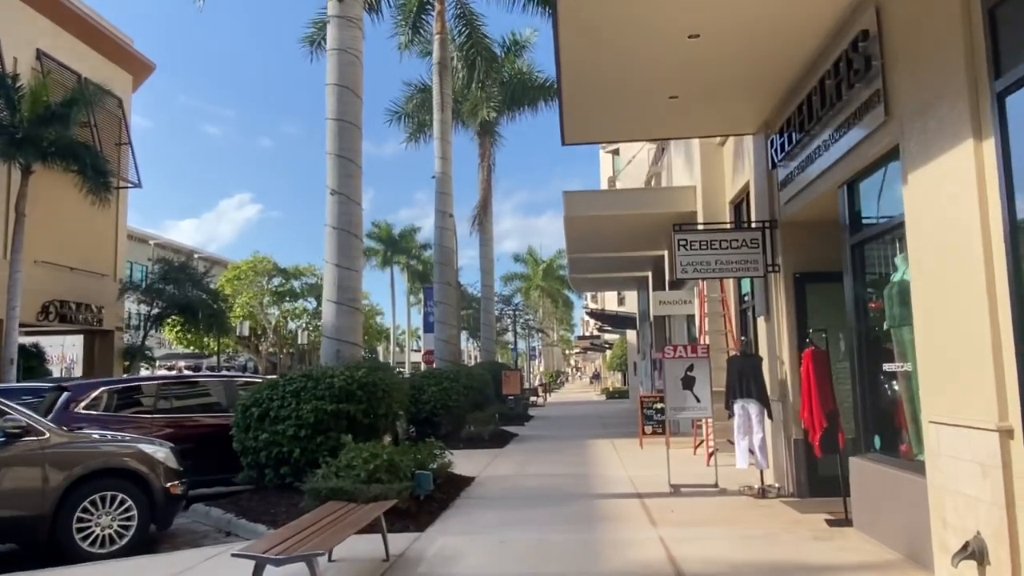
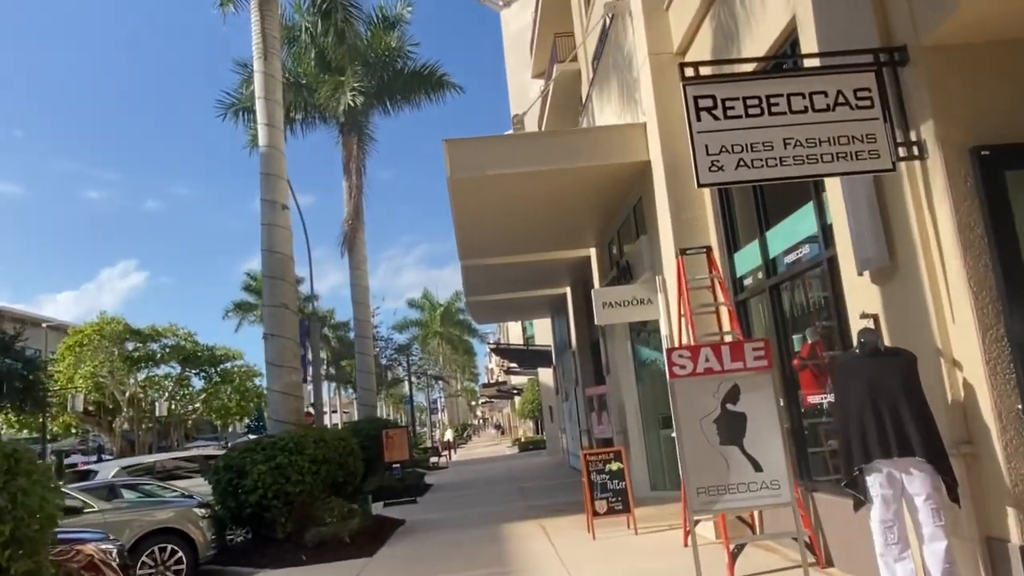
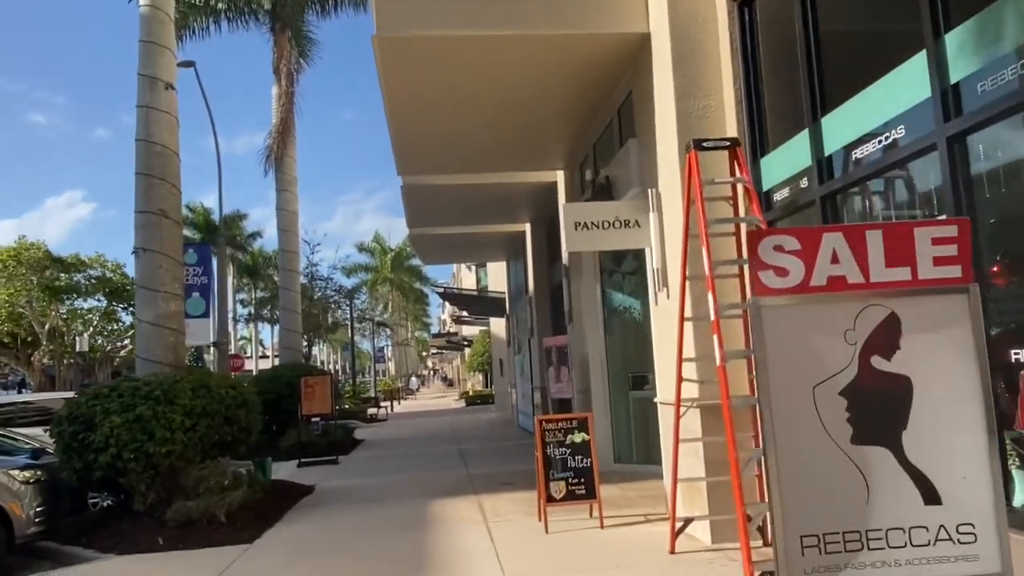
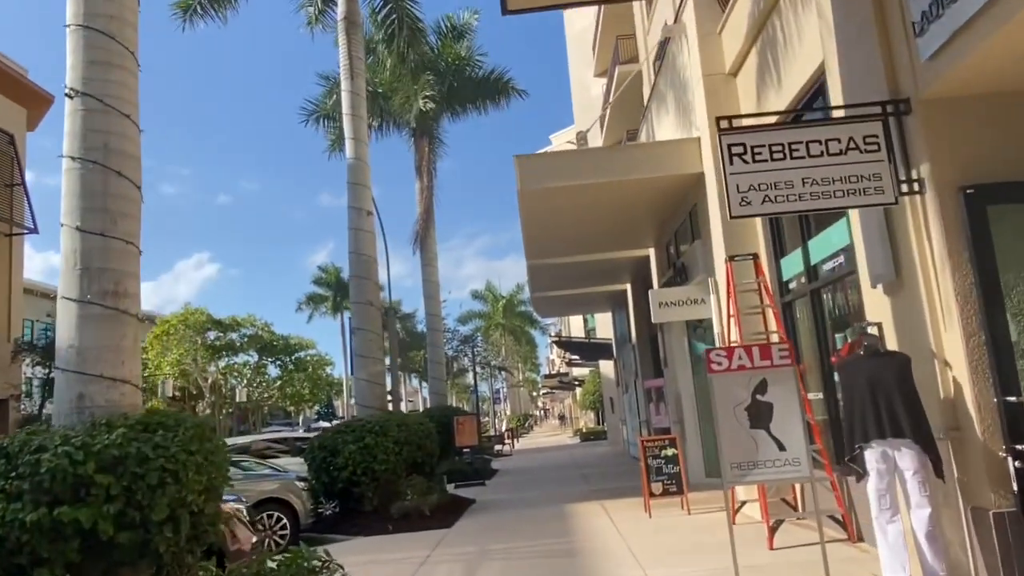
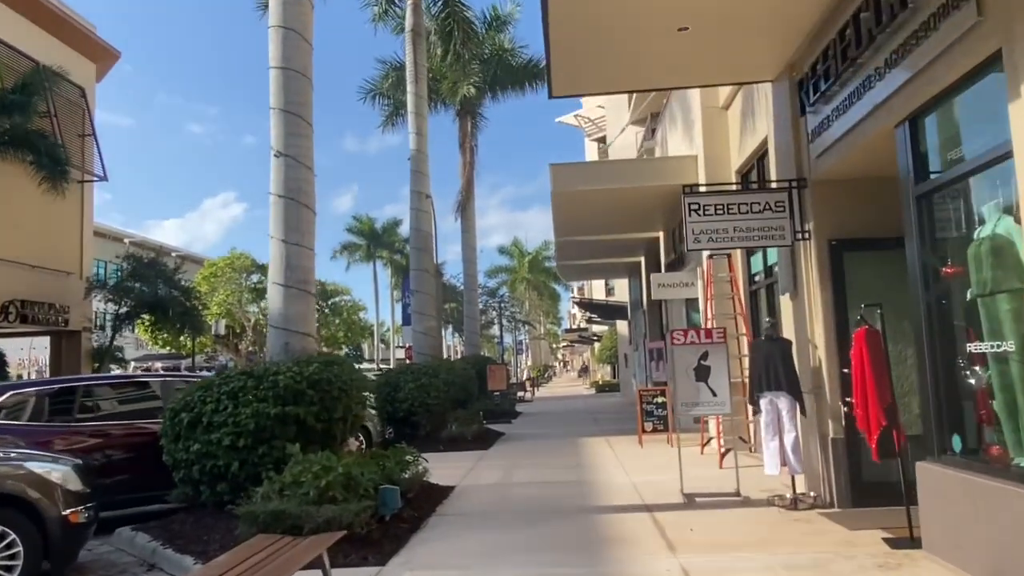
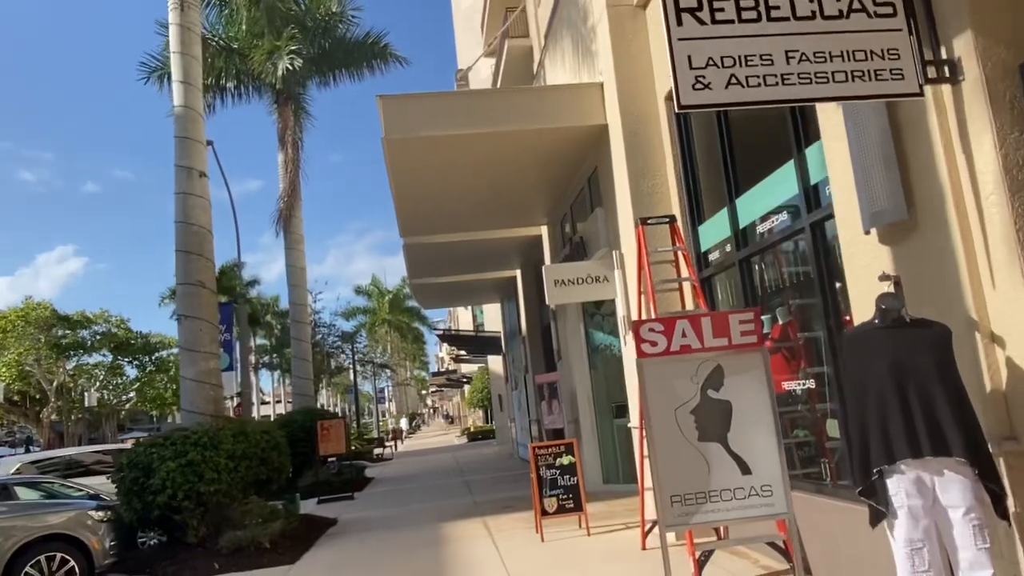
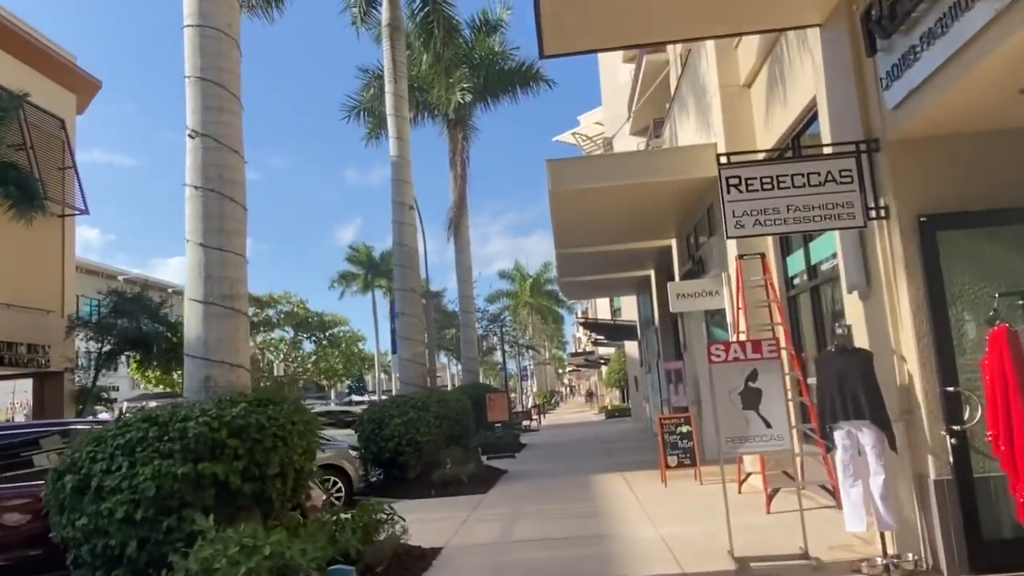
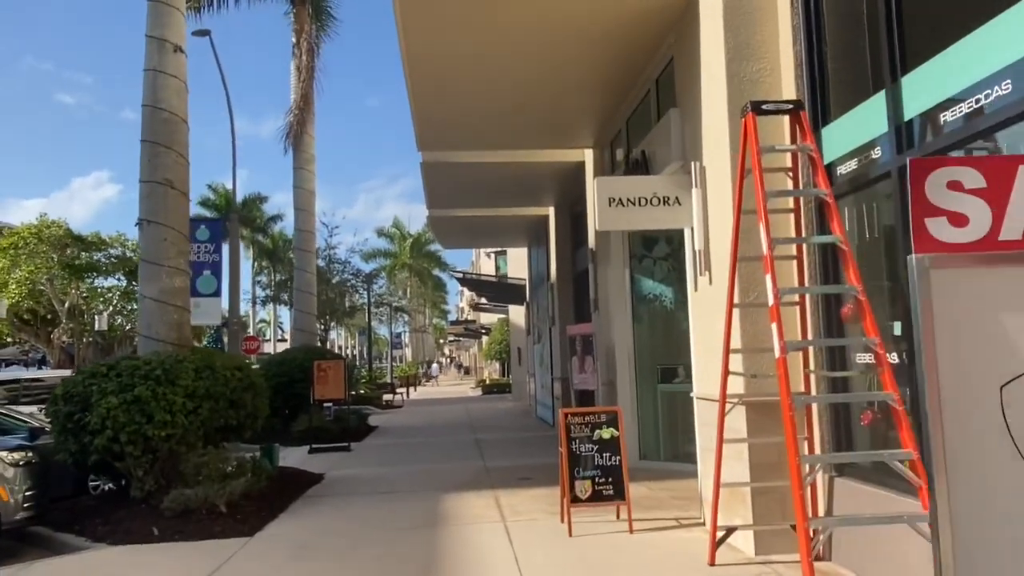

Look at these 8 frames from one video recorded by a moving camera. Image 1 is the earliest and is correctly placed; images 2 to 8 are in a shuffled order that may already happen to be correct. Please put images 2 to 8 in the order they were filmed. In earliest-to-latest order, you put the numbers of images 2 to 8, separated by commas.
5, 7, 4, 2, 6, 3, 8
